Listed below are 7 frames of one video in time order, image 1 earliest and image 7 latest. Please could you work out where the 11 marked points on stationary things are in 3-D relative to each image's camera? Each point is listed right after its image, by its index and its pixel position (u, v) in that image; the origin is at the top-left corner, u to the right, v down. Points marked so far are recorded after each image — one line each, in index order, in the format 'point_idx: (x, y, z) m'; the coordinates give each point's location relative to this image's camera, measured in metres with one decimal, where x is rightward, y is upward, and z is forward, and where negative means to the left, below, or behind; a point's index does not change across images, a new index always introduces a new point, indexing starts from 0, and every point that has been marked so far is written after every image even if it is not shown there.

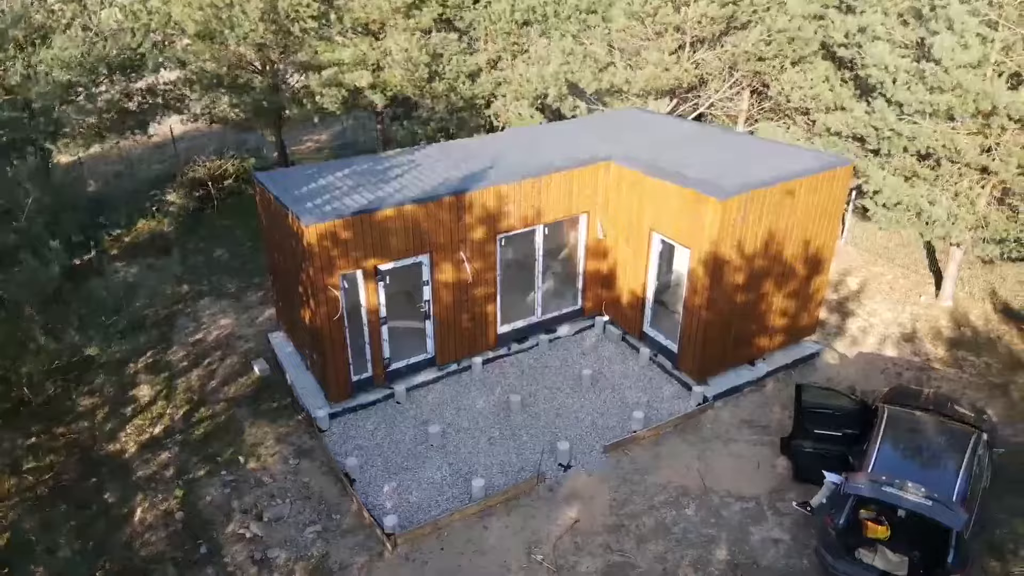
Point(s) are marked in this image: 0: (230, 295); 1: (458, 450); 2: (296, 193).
0: (-4.7, -0.2, +12.4) m
1: (-0.6, -2.0, +9.0) m
2: (-2.6, +1.1, +9.2) m
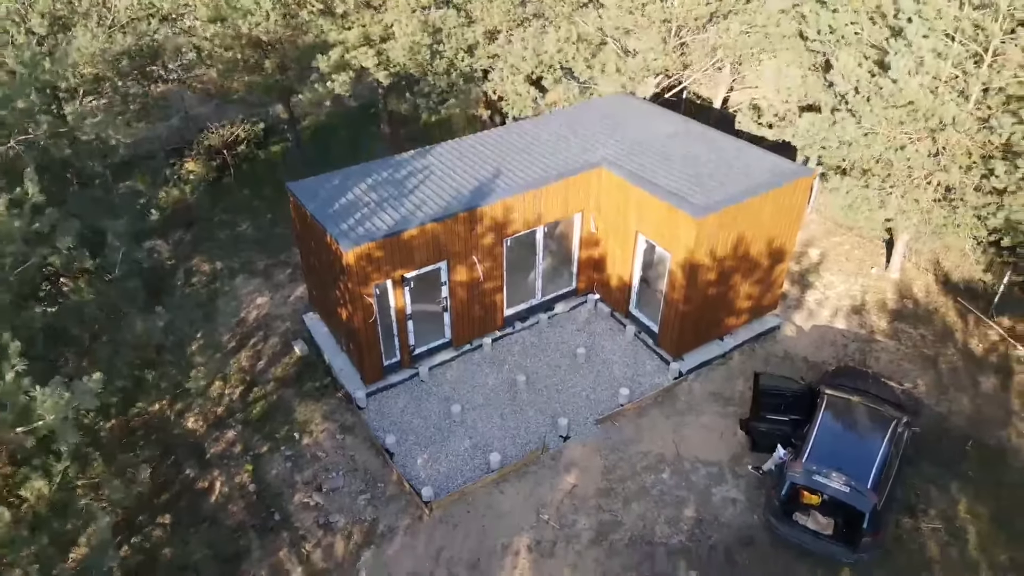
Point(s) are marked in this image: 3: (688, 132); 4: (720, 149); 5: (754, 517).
0: (-4.7, +0.2, +13.8) m
1: (-0.5, -2.0, +10.9) m
2: (-2.5, +1.0, +10.5) m
3: (+3.0, +2.6, +12.7) m
4: (+3.3, +2.2, +12.2) m
5: (+3.1, -3.0, +9.8) m
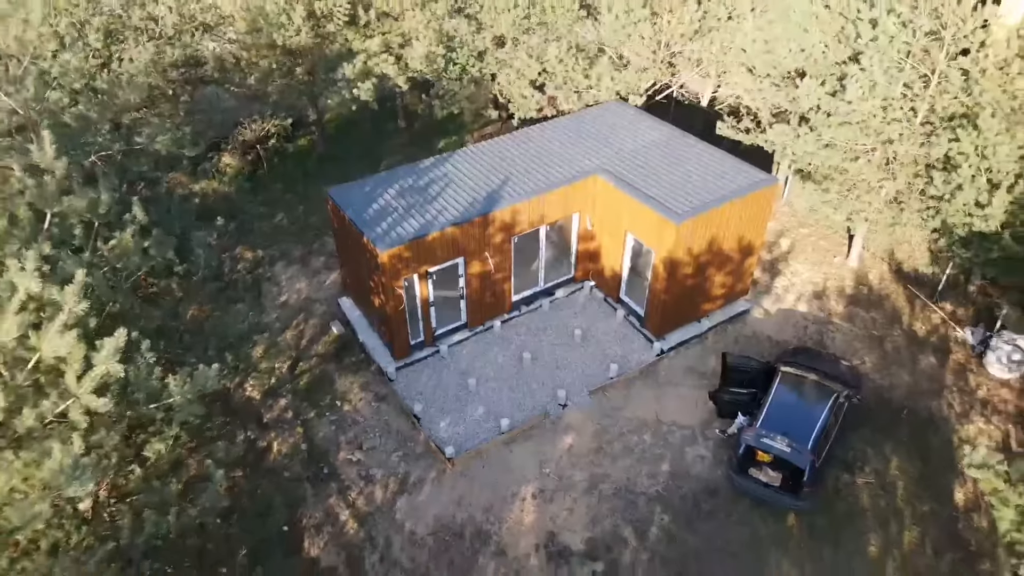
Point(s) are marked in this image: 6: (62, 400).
0: (-4.5, +0.6, +15.7) m
1: (-0.4, -1.8, +12.9) m
2: (-2.4, +1.2, +12.4) m
3: (+3.1, +2.8, +14.5) m
4: (+3.5, +2.4, +13.9) m
5: (+3.2, -2.9, +11.8) m
6: (-4.4, -1.1, +7.3) m
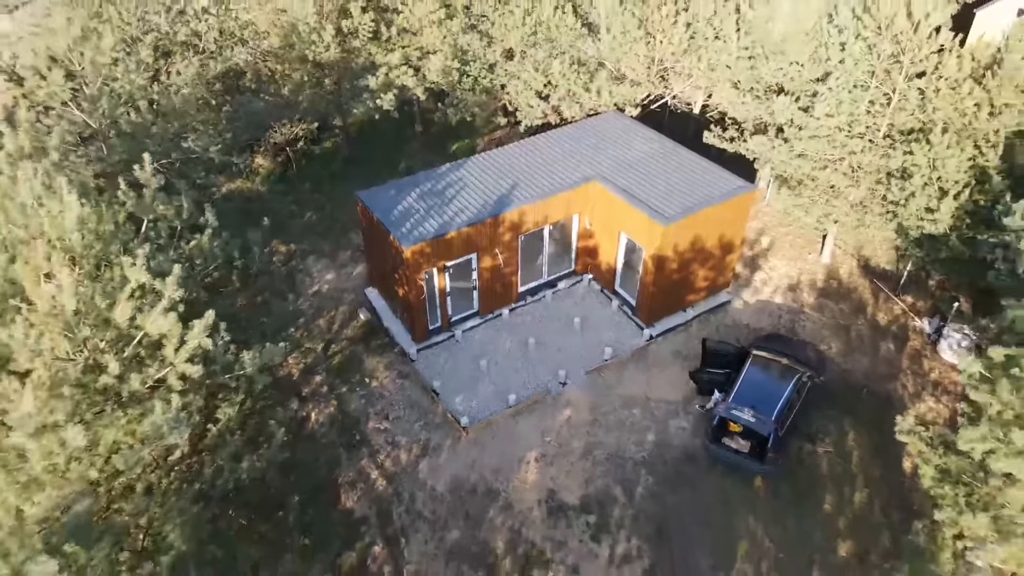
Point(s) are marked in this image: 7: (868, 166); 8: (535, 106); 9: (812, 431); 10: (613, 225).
0: (-4.4, +0.8, +17.5) m
1: (-0.3, -1.7, +14.7) m
2: (-2.3, +1.3, +14.2) m
3: (+3.3, +3.0, +16.2) m
4: (+3.6, +2.5, +15.7) m
5: (+3.4, -2.8, +13.7) m
6: (-4.3, -1.0, +9.1) m
7: (+7.1, +2.4, +15.1) m
8: (+0.6, +4.6, +18.8) m
9: (+5.5, -2.6, +13.8) m
10: (+2.1, +1.3, +15.3) m
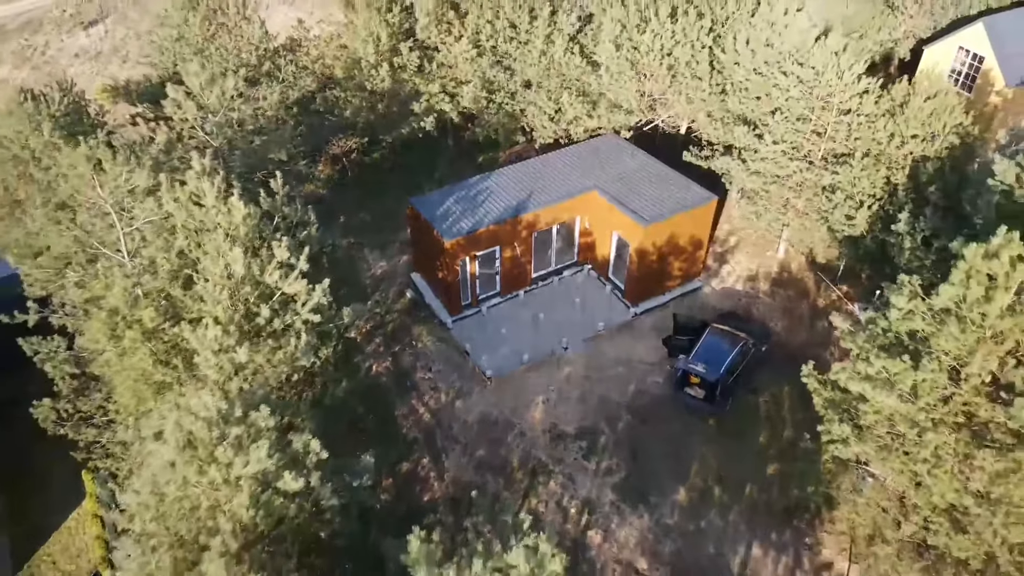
0: (-3.9, +1.2, +21.9) m
1: (+0.1, -1.3, +19.0) m
2: (-1.9, +1.8, +18.5) m
3: (+3.7, +3.3, +20.5) m
4: (+4.1, +2.8, +19.9) m
5: (+3.7, -2.5, +17.9) m
6: (-4.0, -0.5, +13.5) m
7: (+7.6, +2.7, +19.2) m
8: (+1.1, +5.0, +23.1) m
9: (+5.9, -2.3, +18.0) m
10: (+2.5, +1.6, +19.5) m
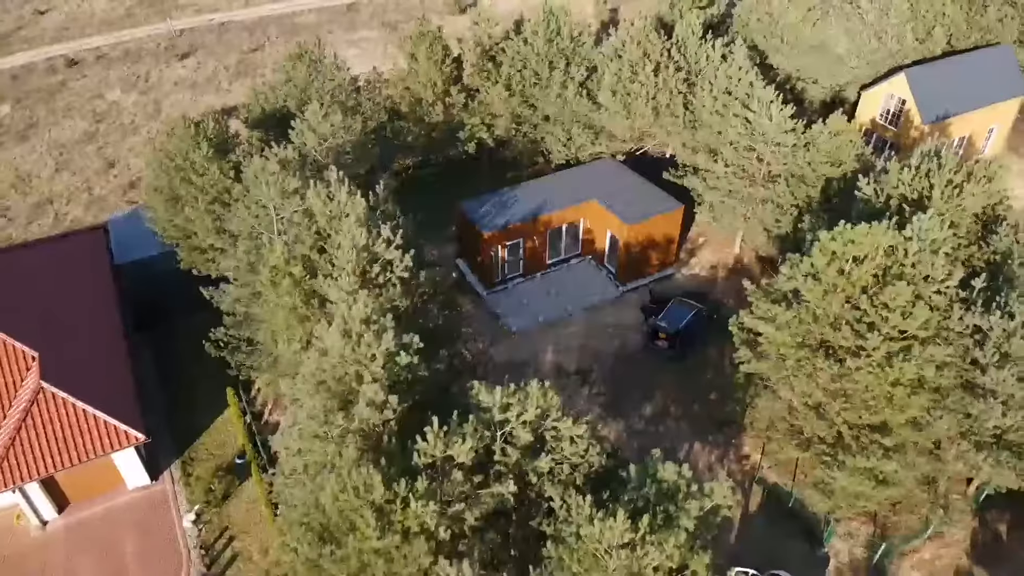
0: (-3.1, +1.9, +29.1) m
1: (+0.7, -0.6, +26.0) m
2: (-1.2, +2.5, +25.6) m
3: (+4.5, +3.9, +27.5) m
4: (+4.8, +3.4, +26.9) m
5: (+4.3, -1.8, +24.8) m
6: (-3.5, +0.4, +20.6) m
7: (+8.3, +3.2, +26.2) m
8: (+2.0, +5.5, +30.2) m
9: (+6.5, -1.7, +24.9) m
10: (+3.2, +2.3, +26.6) m
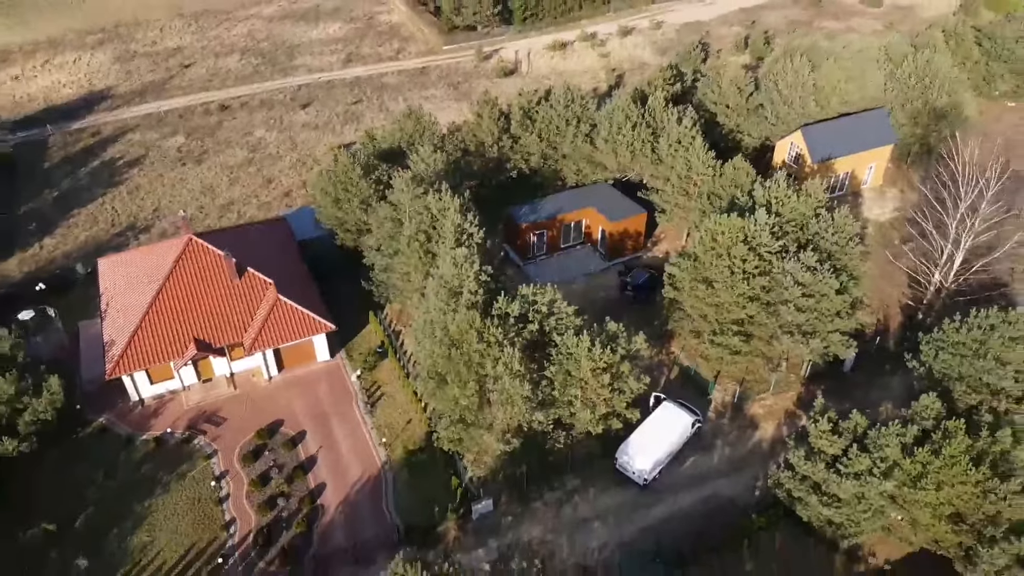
0: (-1.4, +3.6, +45.9) m
1: (+2.3, +1.1, +42.6) m
2: (+0.4, +4.2, +42.4) m
3: (+6.2, +5.4, +44.1) m
4: (+6.5, +5.0, +43.5) m
5: (+5.7, -0.2, +41.2) m
6: (-2.1, +2.4, +37.3) m
7: (+9.9, +4.7, +42.6) m
8: (+3.8, +7.0, +47.0) m
9: (+7.9, -0.2, +41.2) m
10: (+4.8, +3.9, +43.2) m
